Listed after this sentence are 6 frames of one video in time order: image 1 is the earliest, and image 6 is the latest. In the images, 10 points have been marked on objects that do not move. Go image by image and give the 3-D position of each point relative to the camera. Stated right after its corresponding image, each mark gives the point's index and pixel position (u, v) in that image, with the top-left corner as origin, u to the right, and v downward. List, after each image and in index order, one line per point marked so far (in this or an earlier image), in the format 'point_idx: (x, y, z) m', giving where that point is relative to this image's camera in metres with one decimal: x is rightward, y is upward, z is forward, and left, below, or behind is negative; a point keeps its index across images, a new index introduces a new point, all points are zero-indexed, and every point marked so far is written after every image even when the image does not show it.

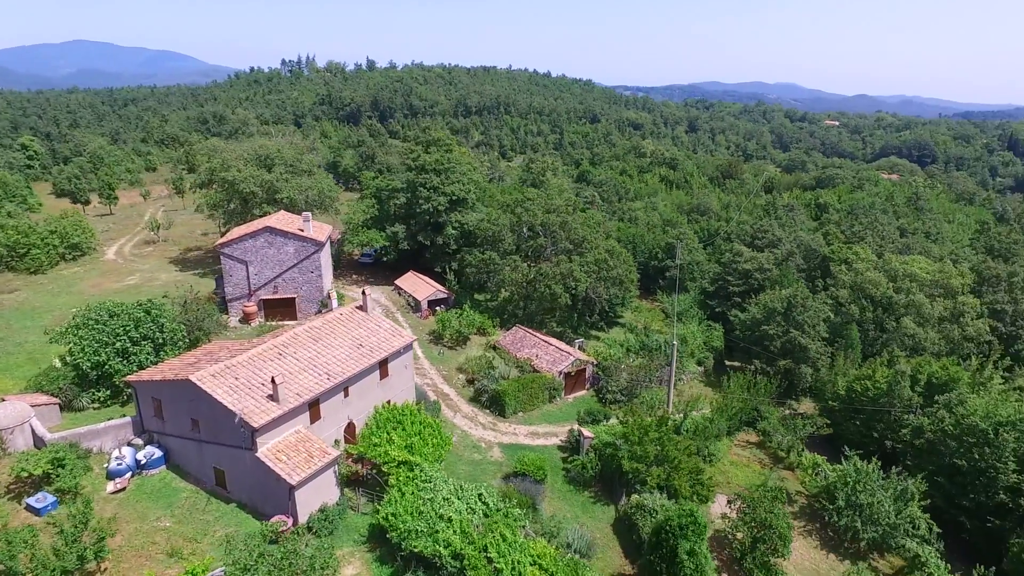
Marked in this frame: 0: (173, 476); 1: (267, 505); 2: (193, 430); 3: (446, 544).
0: (-10.6, -5.9, +19.4) m
1: (-7.1, -6.3, +17.9) m
2: (-9.7, -4.4, +18.9) m
3: (-1.7, -6.7, +16.2) m
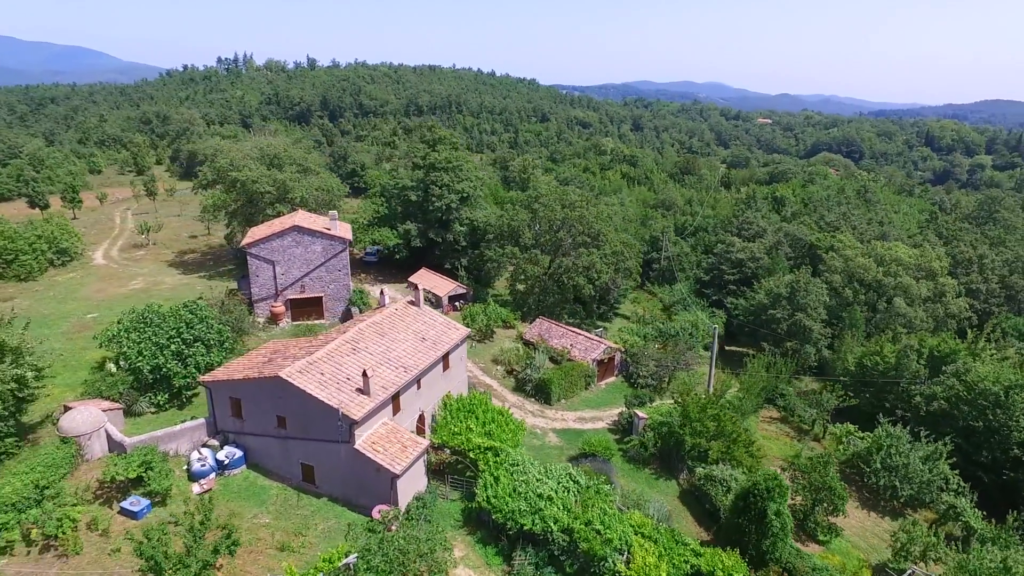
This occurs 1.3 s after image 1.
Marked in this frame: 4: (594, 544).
0: (-8.0, -5.9, +19.4) m
1: (-4.4, -6.2, +18.3) m
2: (-7.1, -4.3, +19.0) m
3: (+1.2, -6.4, +17.1) m
4: (+2.2, -6.7, +16.4) m
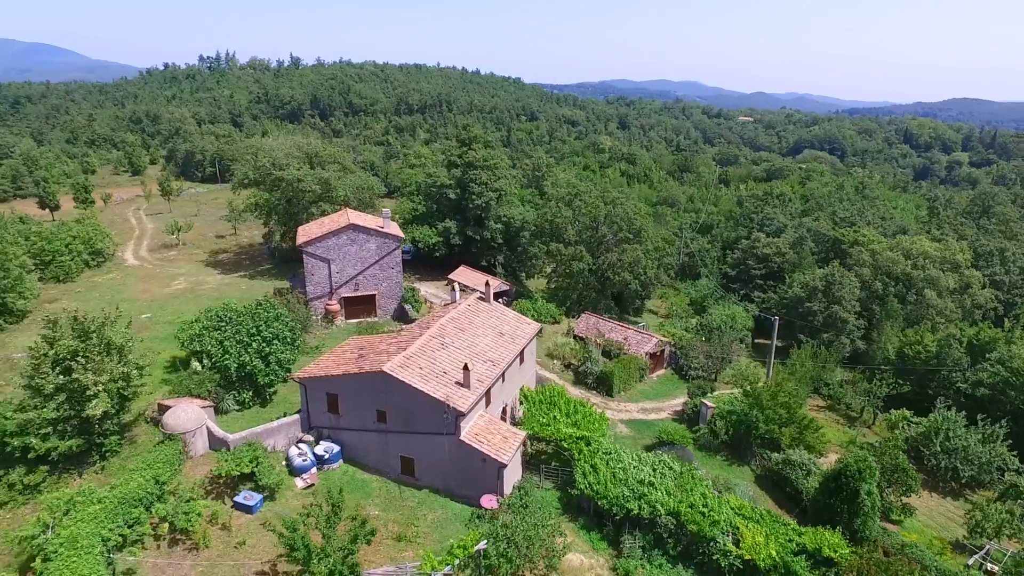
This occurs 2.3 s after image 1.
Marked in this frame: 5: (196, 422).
0: (-5.0, -5.8, +19.8) m
1: (-1.4, -6.0, +18.8) m
2: (-4.1, -4.2, +19.4) m
3: (+4.2, -6.2, +17.7) m
4: (+5.3, -6.5, +17.1) m
5: (-9.6, -4.1, +18.8) m
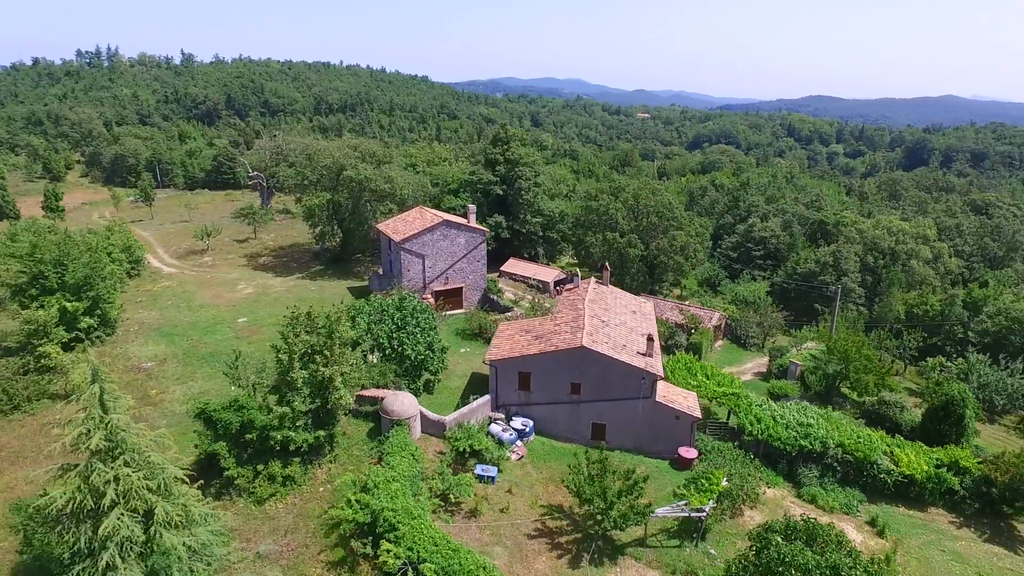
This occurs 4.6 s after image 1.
0: (+1.2, -5.3, +21.7) m
1: (+5.0, -5.3, +21.3) m
2: (+2.1, -3.6, +21.5) m
3: (+10.7, -5.2, +21.2) m
4: (+11.9, -5.5, +20.7) m
5: (-3.2, -3.8, +20.0) m
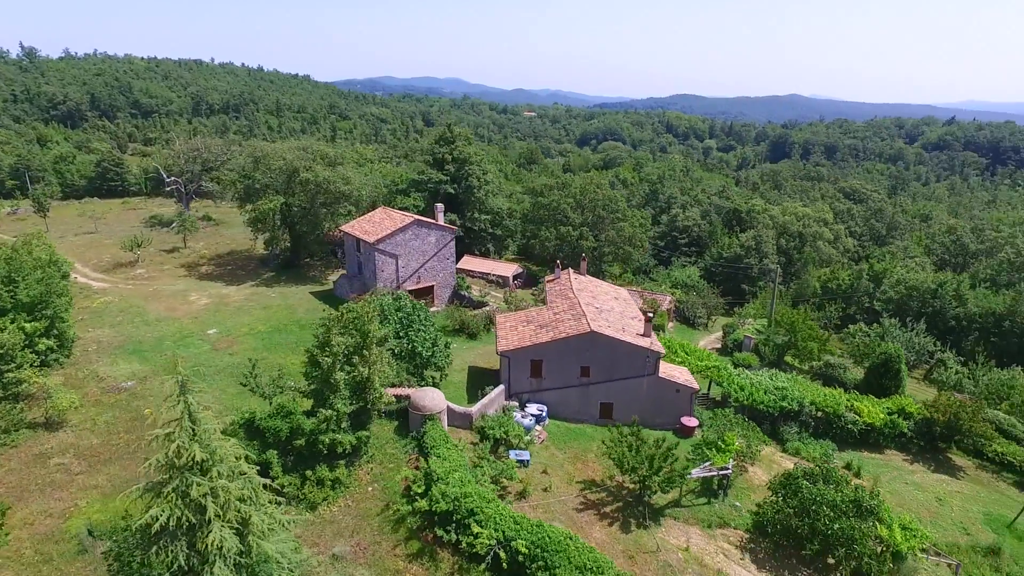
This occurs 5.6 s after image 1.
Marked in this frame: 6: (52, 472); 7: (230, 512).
0: (+1.8, -4.9, +22.9) m
1: (+5.6, -4.8, +23.2) m
2: (+2.6, -3.2, +22.8) m
3: (+11.2, -4.3, +24.1) m
4: (+12.4, -4.6, +23.8) m
5: (-2.4, -3.7, +20.4) m
6: (-13.2, -5.3, +17.7) m
7: (-5.7, -4.6, +12.7) m
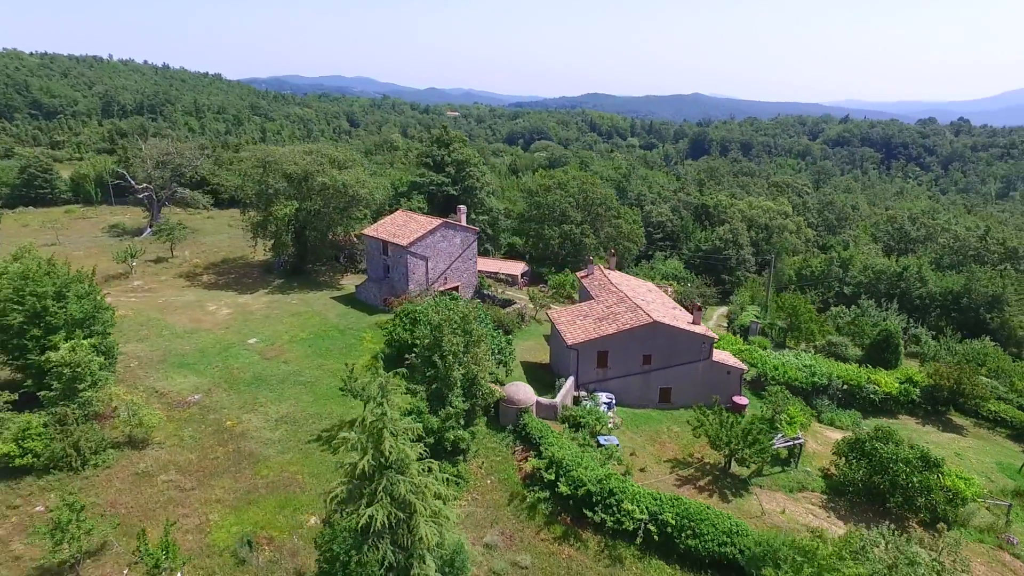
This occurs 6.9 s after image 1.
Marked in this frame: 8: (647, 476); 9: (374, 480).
0: (+4.4, -4.7, +24.3) m
1: (+8.2, -4.4, +25.0) m
2: (+5.2, -3.0, +24.3) m
3: (+13.6, -3.8, +26.6) m
4: (+14.8, -3.9, +26.5) m
5: (+0.6, -3.7, +21.3) m
6: (-9.7, -5.6, +17.3) m
7: (-1.7, -4.6, +13.2) m
8: (+4.3, -6.0, +19.9) m
9: (-2.8, -3.9, +12.7) m
